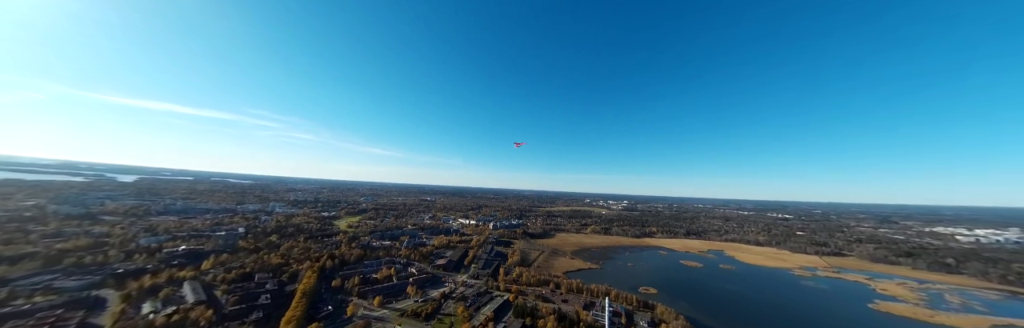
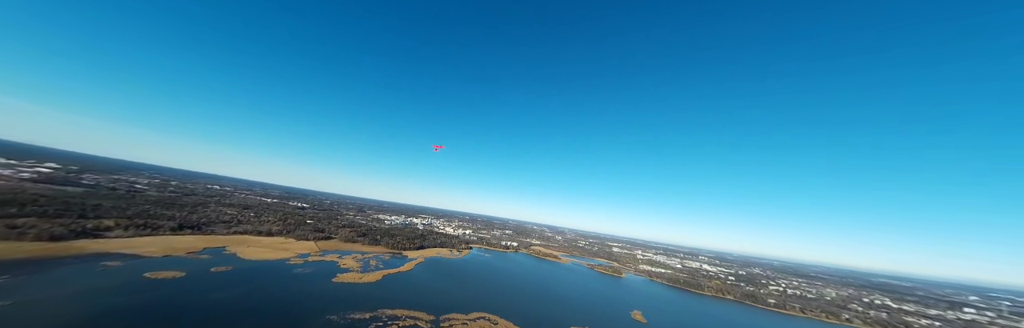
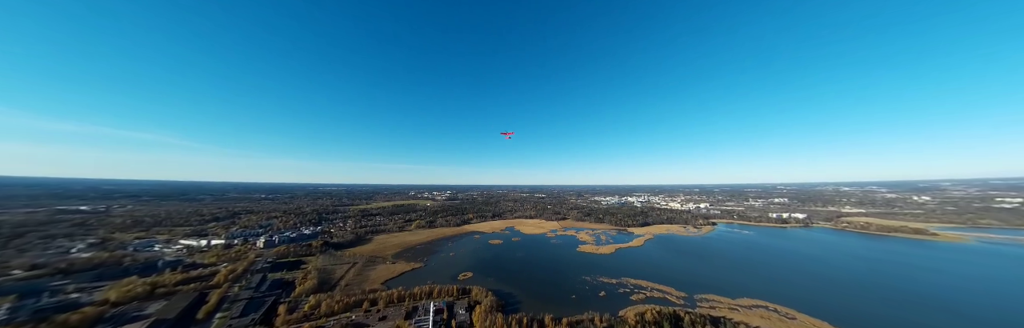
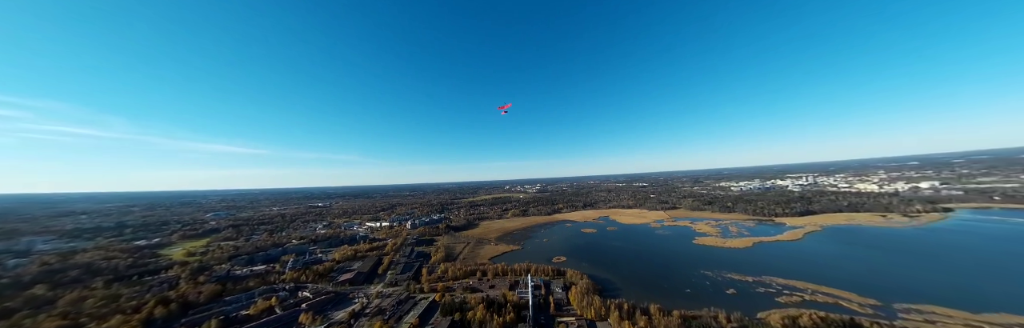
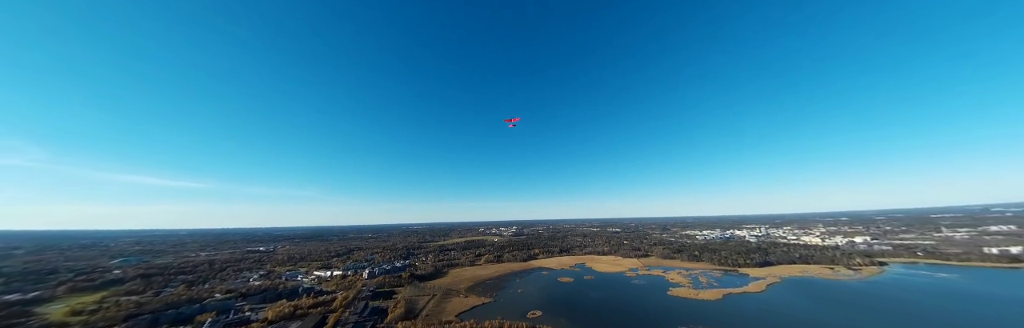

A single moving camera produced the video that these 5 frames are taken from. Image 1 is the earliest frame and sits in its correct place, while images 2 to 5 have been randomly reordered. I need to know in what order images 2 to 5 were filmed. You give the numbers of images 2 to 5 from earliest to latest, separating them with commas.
4, 5, 3, 2
